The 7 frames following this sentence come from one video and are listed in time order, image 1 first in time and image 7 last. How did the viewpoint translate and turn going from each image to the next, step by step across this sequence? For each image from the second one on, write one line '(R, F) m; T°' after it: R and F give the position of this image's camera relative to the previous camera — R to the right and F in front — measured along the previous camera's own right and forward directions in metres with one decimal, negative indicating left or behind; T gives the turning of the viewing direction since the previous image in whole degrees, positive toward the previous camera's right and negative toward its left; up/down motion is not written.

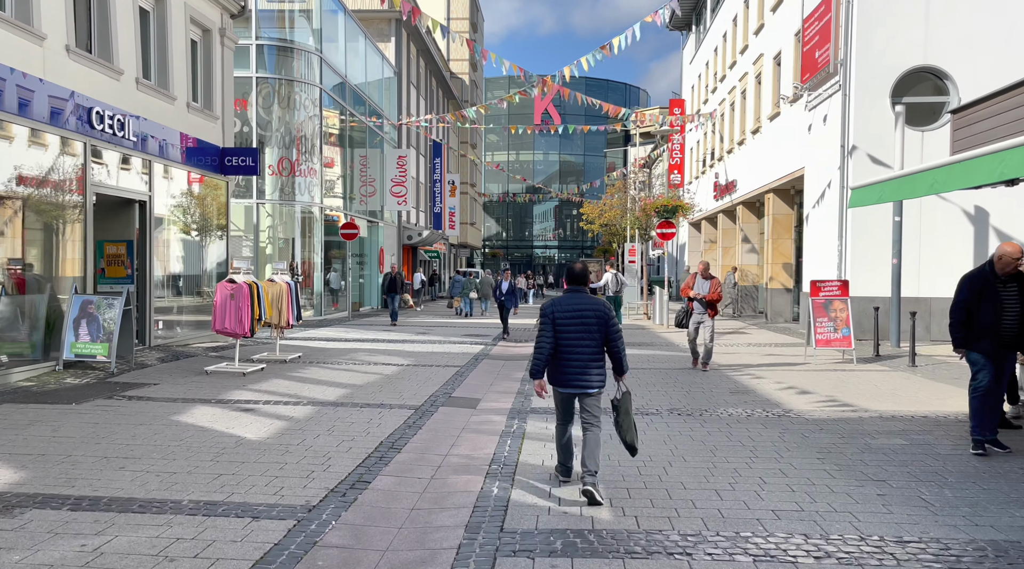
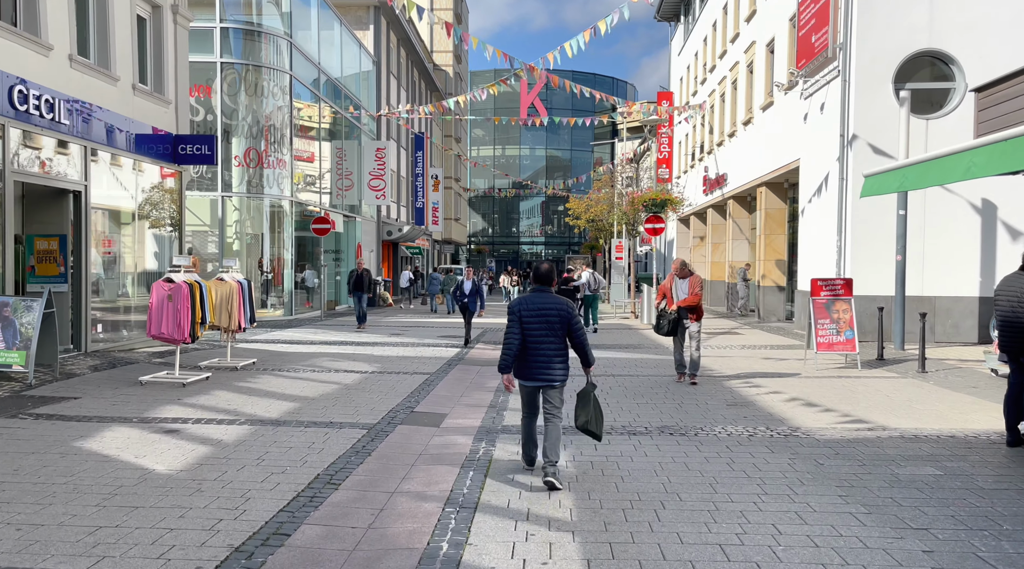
(+0.2, +1.2) m; +1°
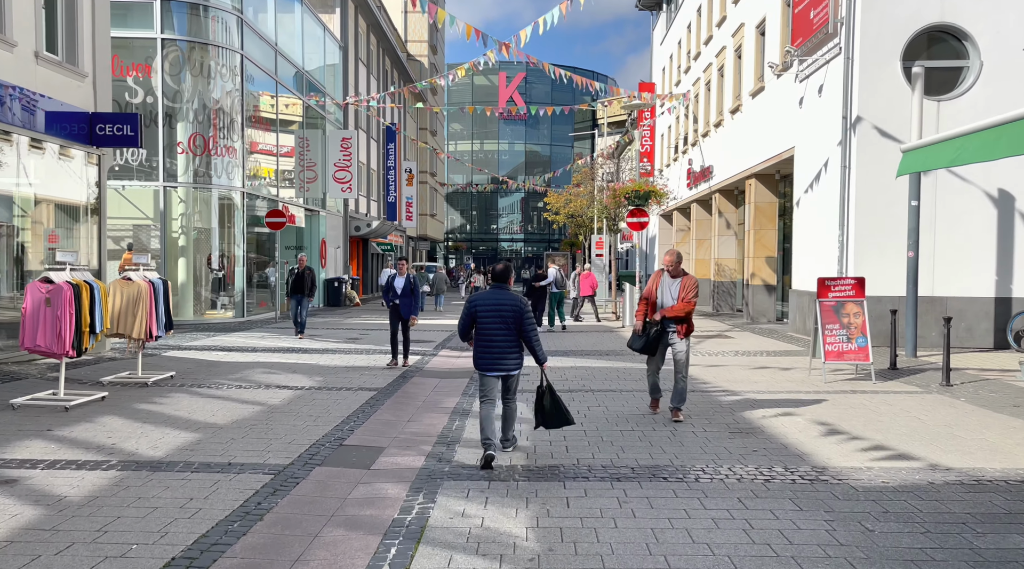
(+0.2, +1.8) m; +1°
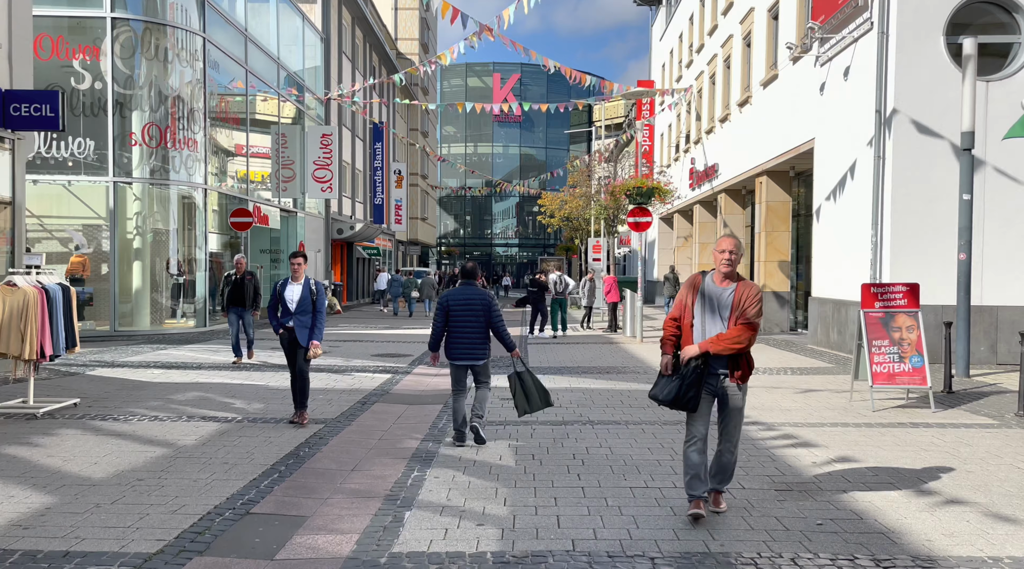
(+0.1, +2.0) m; 0°
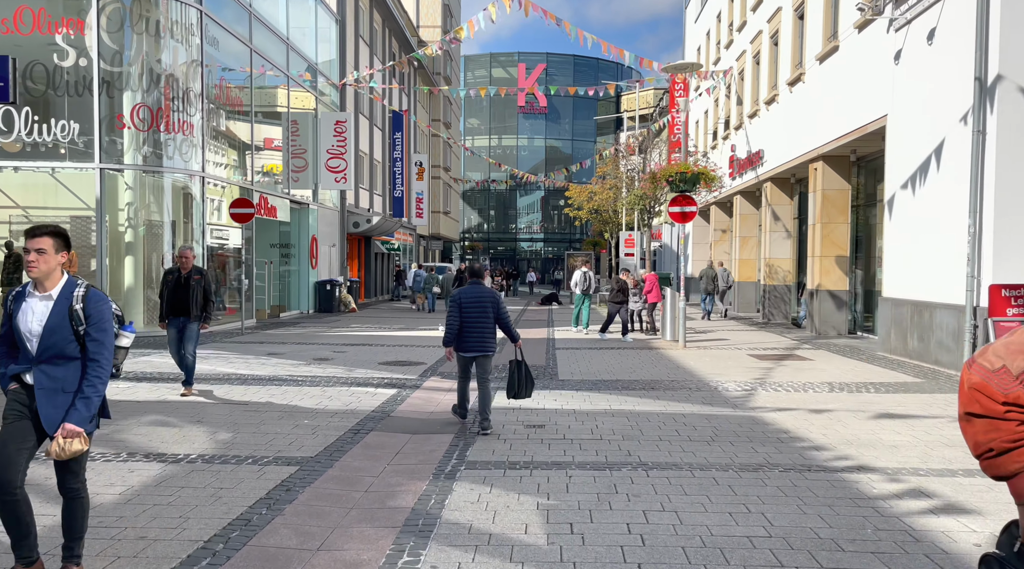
(0.0, +1.9) m; -2°
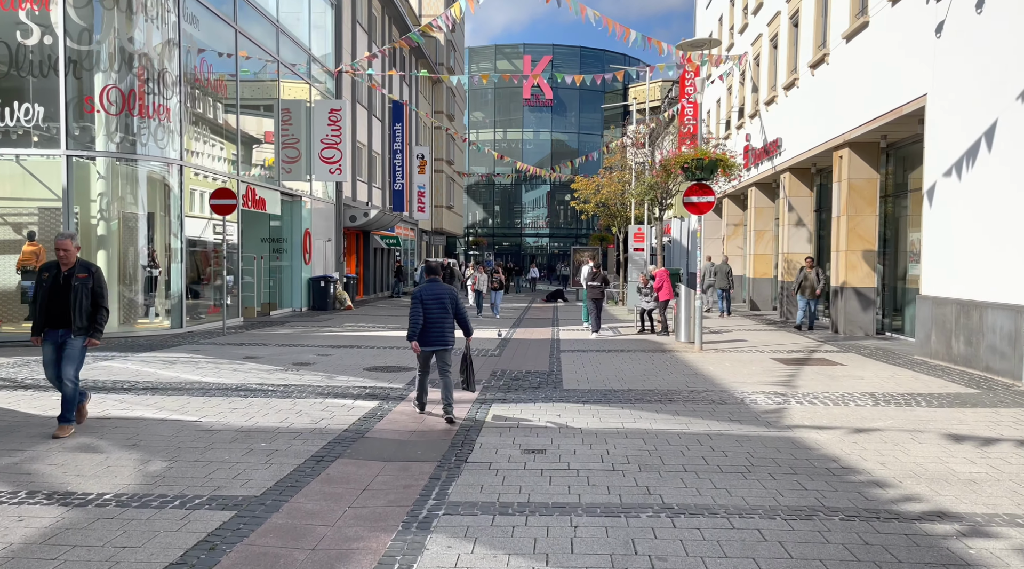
(+0.1, +1.3) m; 0°
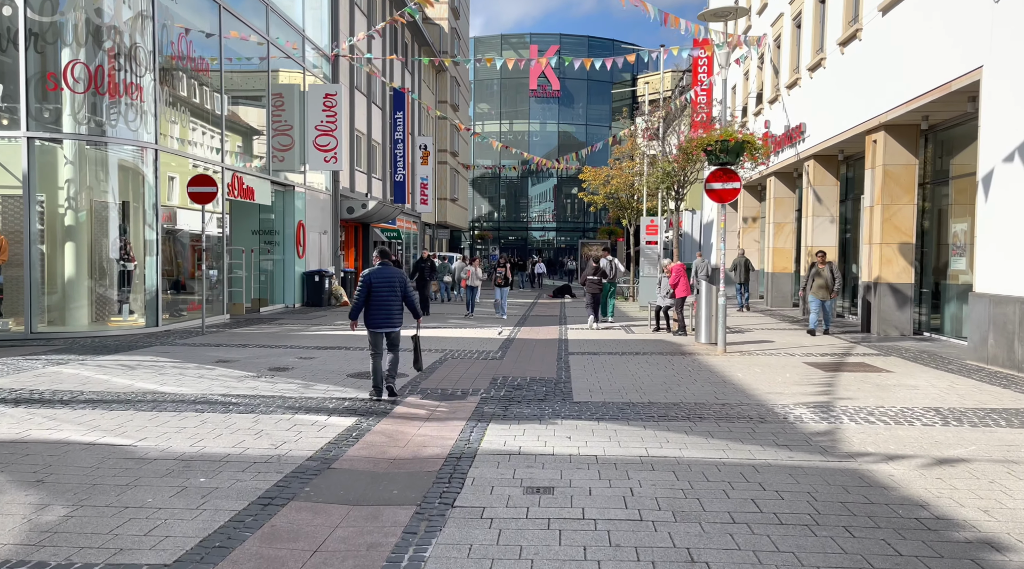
(0.0, +1.4) m; 0°
